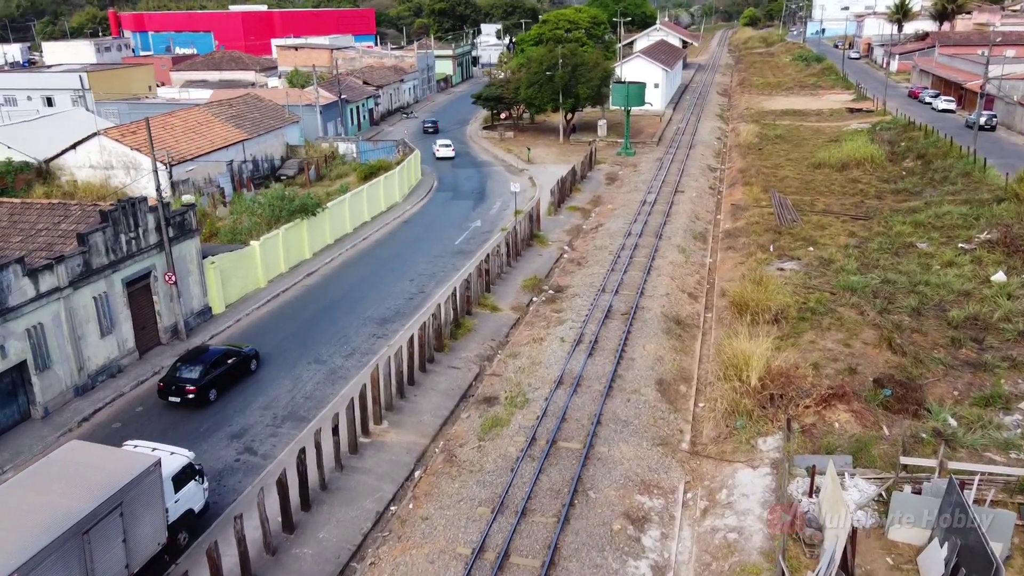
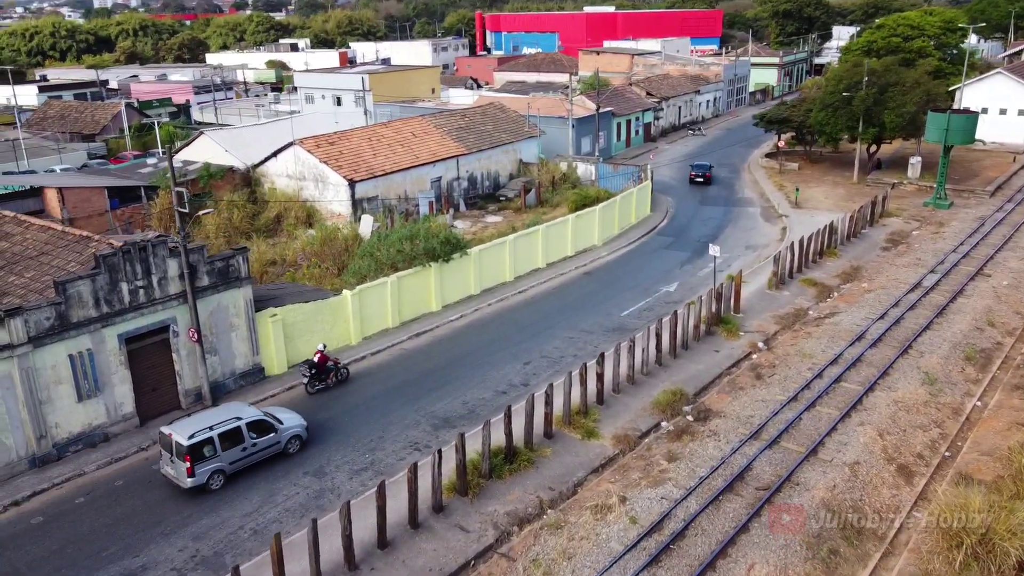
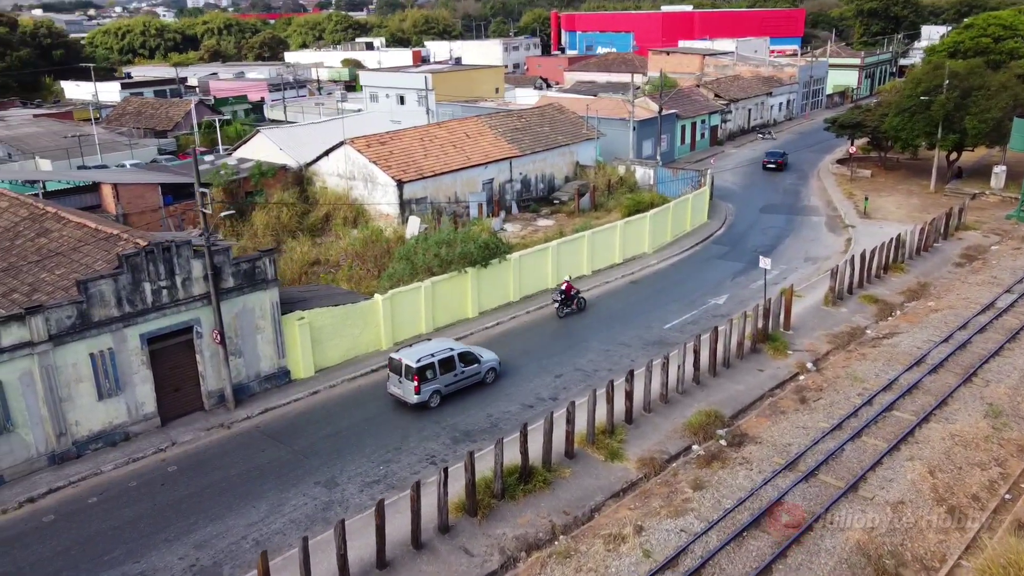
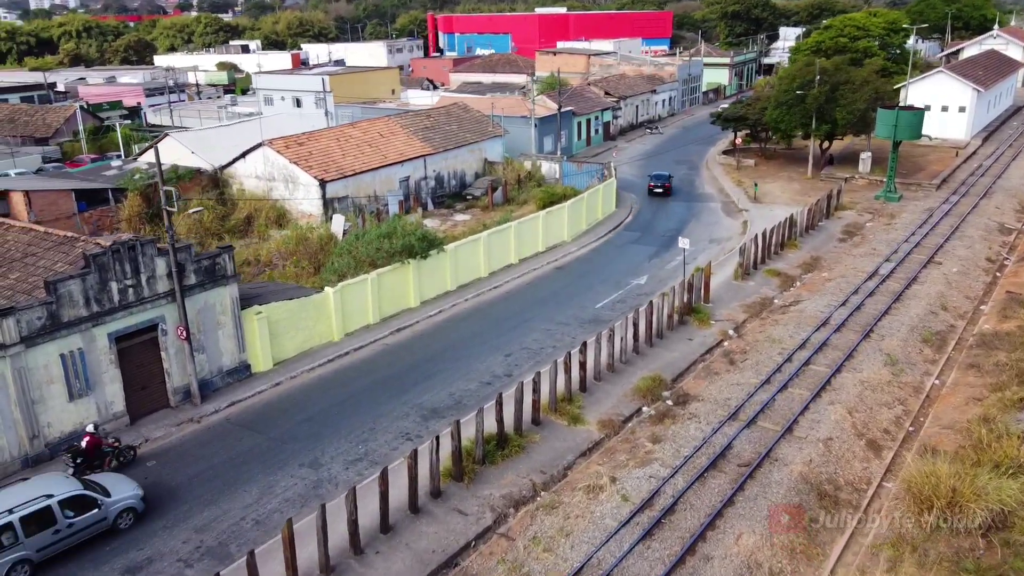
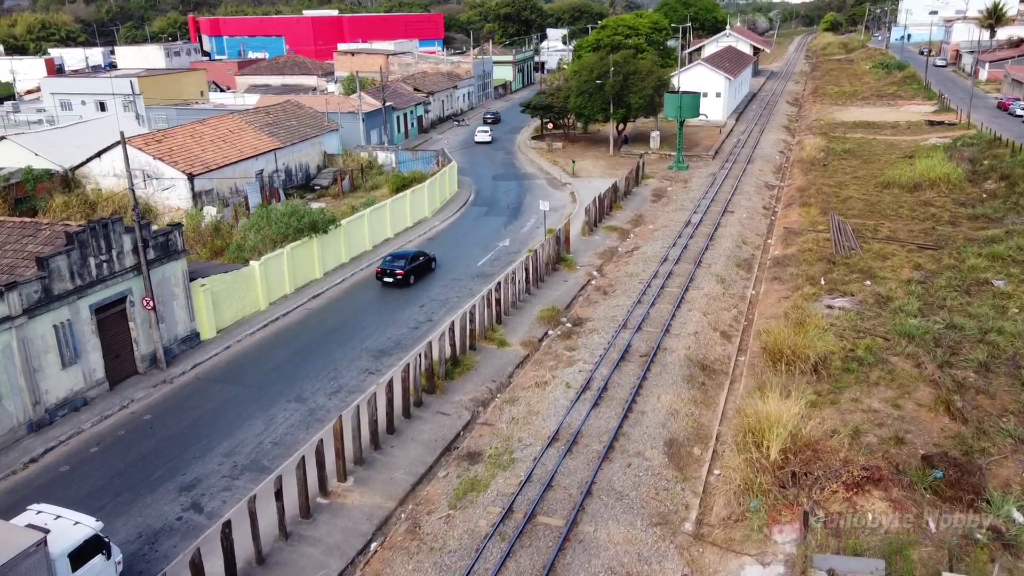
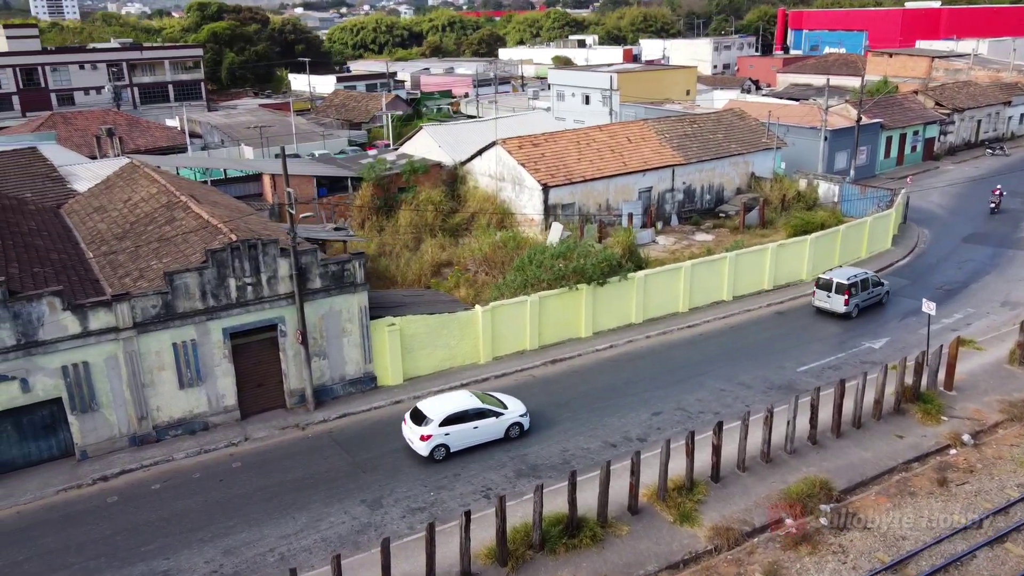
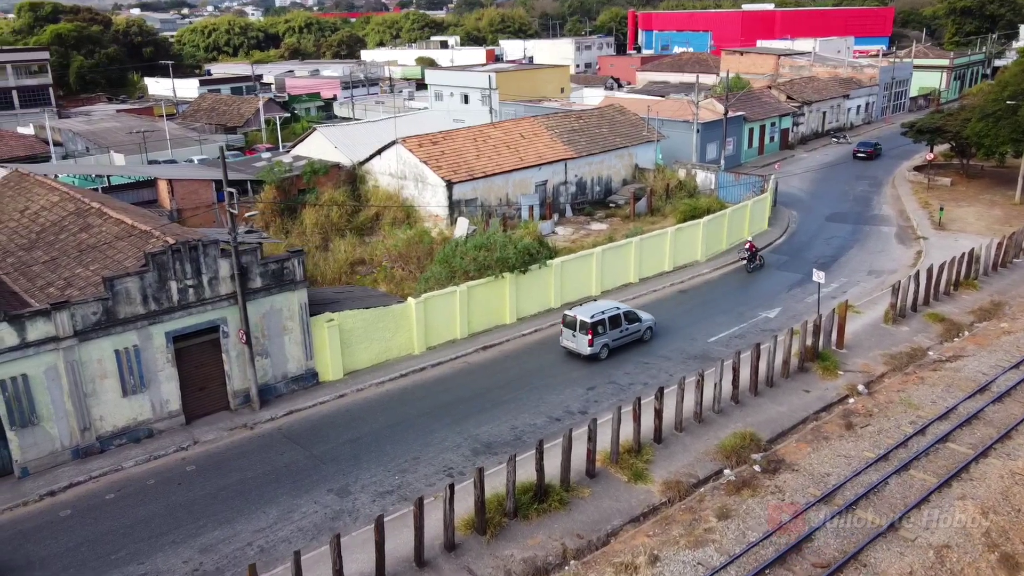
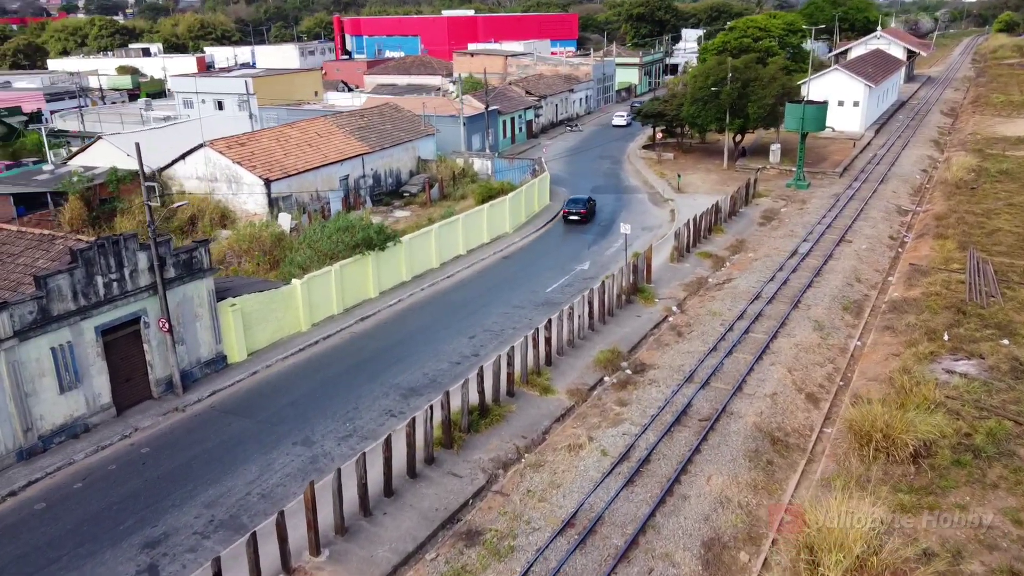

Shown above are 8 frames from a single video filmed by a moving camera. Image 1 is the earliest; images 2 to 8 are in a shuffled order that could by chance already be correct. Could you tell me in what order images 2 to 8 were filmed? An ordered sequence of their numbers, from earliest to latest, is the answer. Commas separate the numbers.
5, 8, 4, 2, 3, 7, 6
